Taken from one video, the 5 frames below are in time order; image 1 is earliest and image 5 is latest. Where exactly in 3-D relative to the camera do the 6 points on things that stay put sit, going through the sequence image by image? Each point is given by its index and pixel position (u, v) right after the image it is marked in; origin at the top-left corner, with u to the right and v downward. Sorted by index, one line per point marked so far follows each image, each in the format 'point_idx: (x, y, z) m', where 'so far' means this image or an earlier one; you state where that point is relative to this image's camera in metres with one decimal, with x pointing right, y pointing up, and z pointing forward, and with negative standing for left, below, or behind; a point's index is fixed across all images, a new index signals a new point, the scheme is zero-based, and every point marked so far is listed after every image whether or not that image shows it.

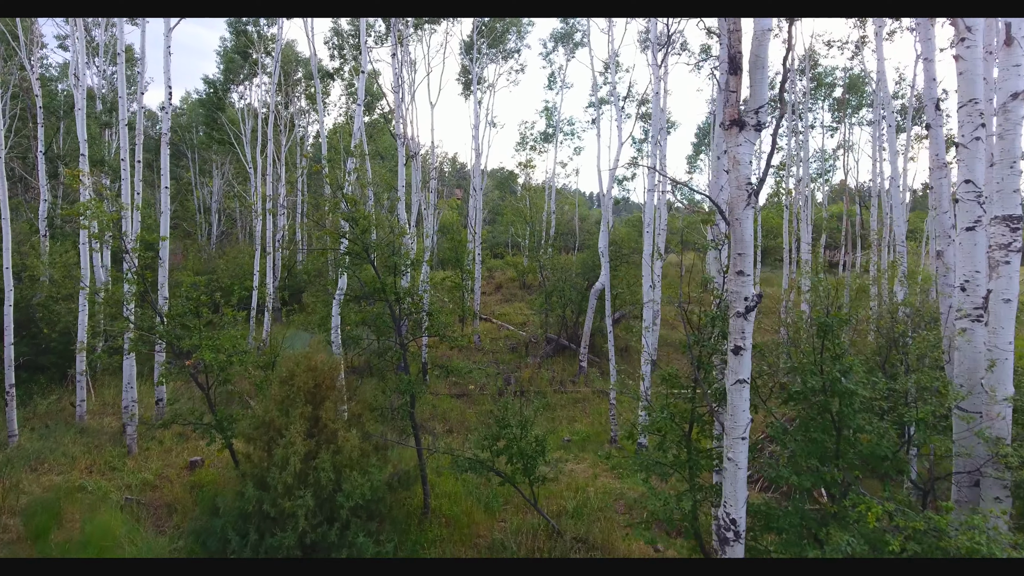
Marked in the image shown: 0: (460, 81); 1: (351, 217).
0: (-1.4, +5.6, +16.9) m
1: (-1.6, +0.7, +6.4) m
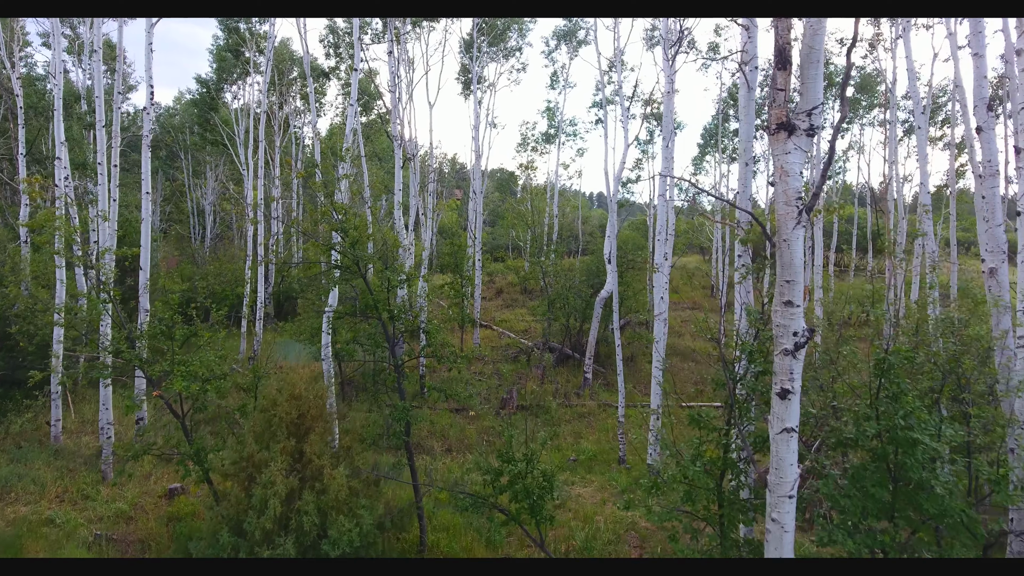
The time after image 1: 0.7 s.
0: (-1.4, +5.4, +16.4) m
1: (-1.6, +0.5, +5.9) m
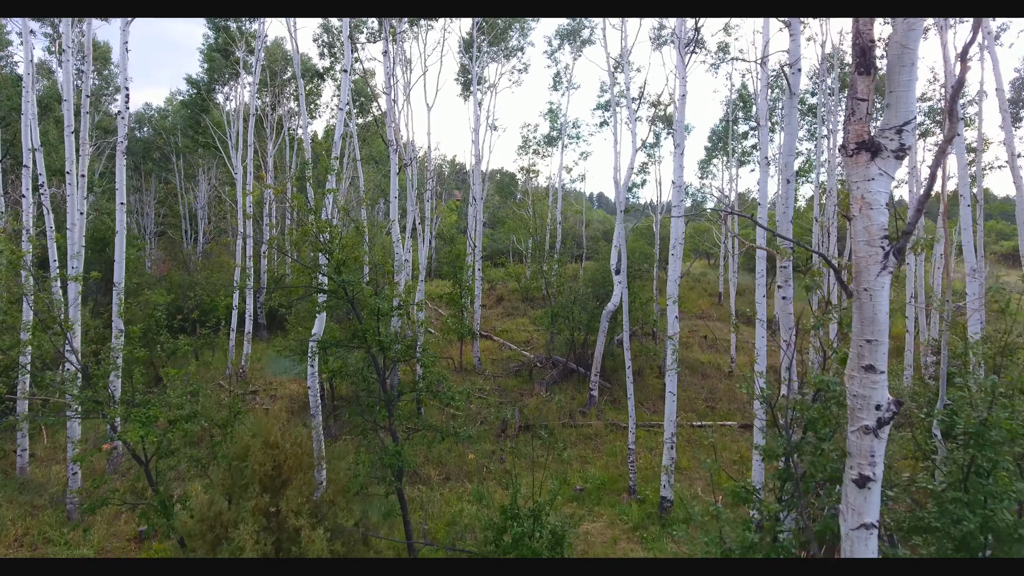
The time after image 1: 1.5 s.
0: (-1.3, +5.2, +15.8) m
1: (-1.5, +0.3, +5.3) m
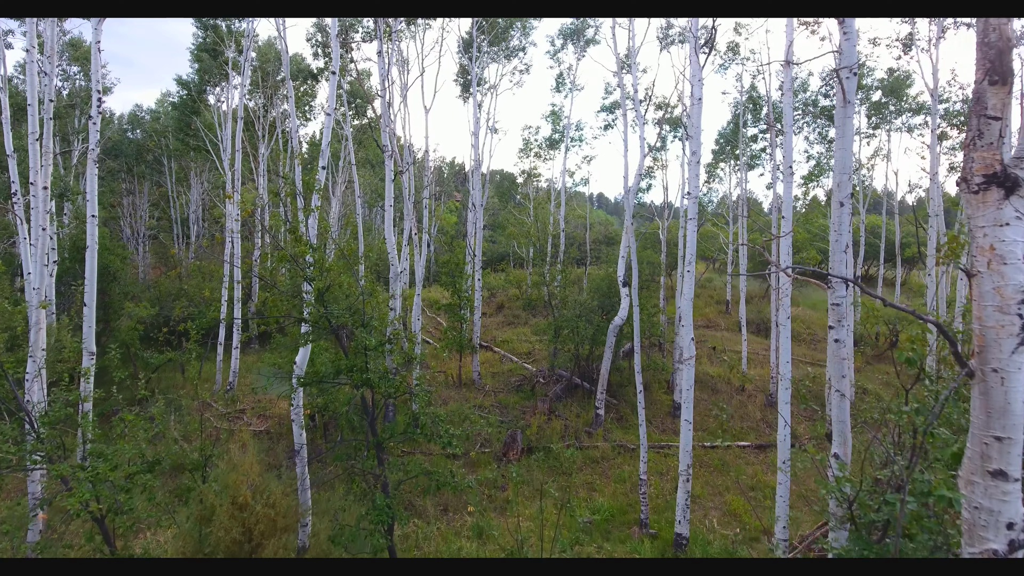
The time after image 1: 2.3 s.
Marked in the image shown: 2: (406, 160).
0: (-1.3, +5.0, +15.3) m
1: (-1.5, +0.1, +4.7) m
2: (-2.1, +2.6, +12.7) m
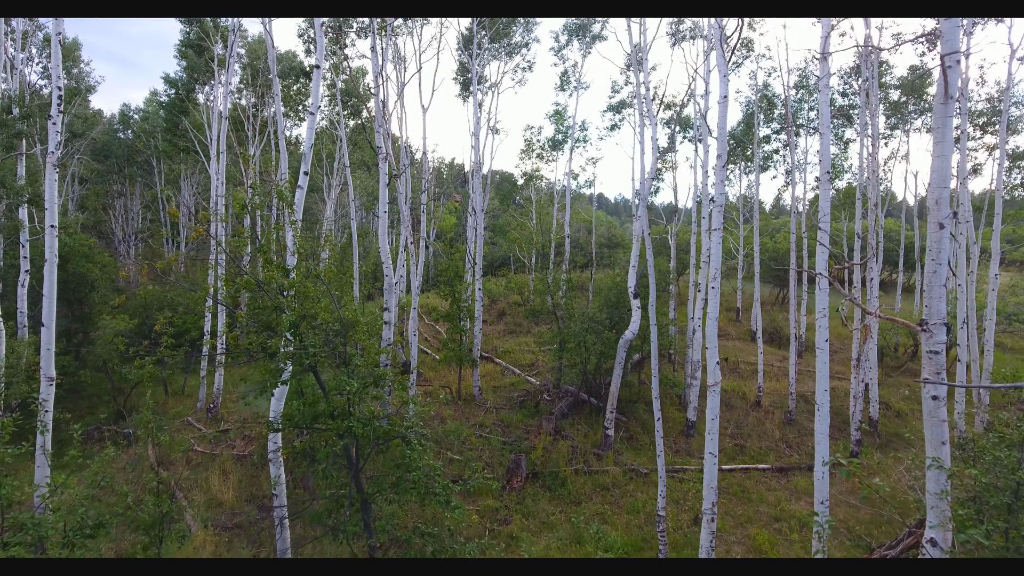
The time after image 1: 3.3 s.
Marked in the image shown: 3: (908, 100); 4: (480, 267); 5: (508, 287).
0: (-1.3, +4.8, +14.6) m
1: (-1.4, -0.1, +4.1) m
2: (-2.1, +2.4, +12.0) m
3: (+9.0, +4.3, +14.3) m
4: (-0.6, +0.4, +12.9) m
5: (-0.1, 0.0, +15.5) m
